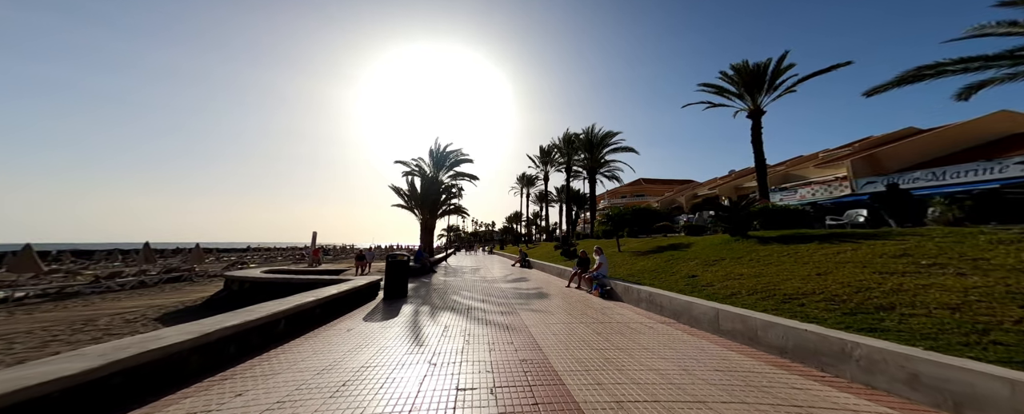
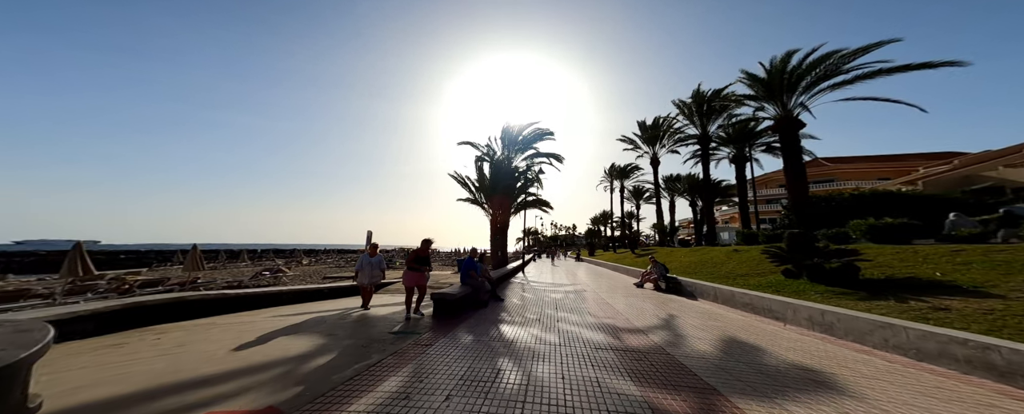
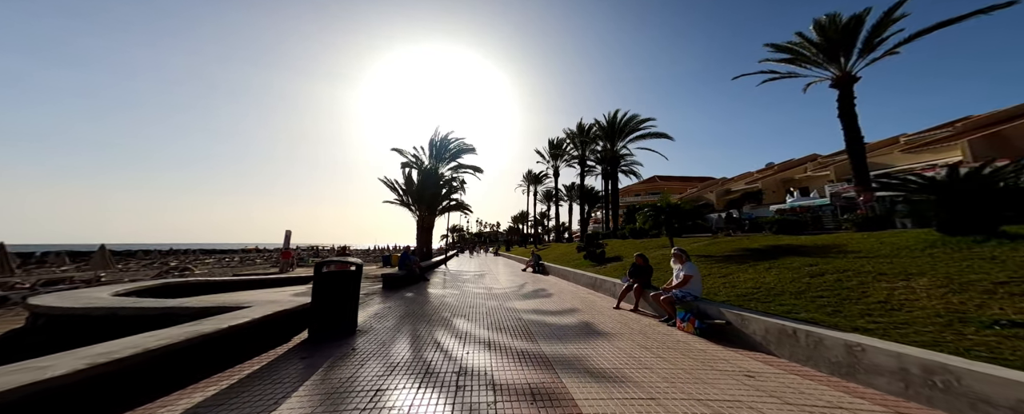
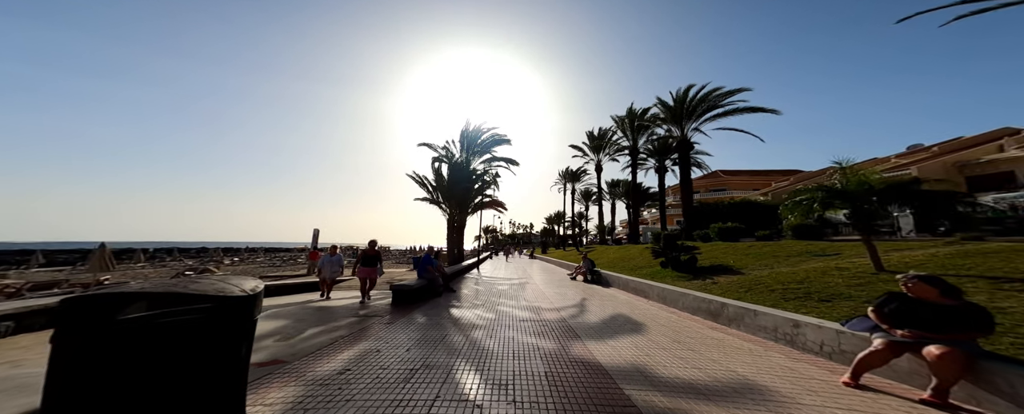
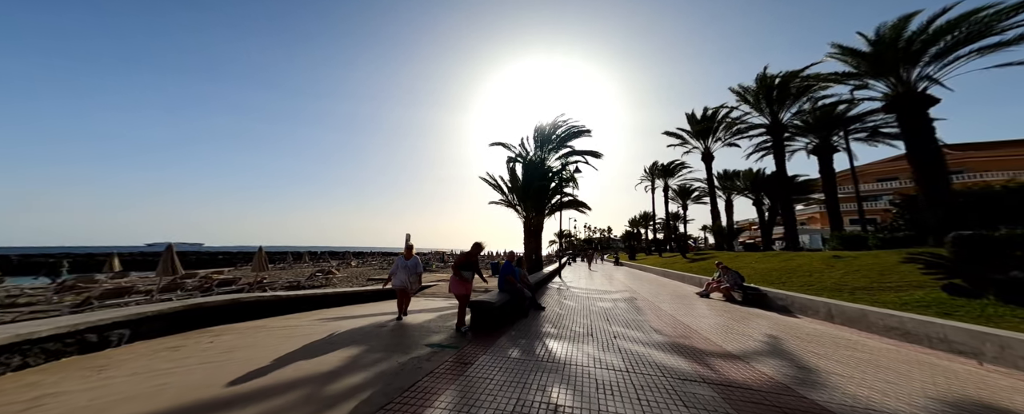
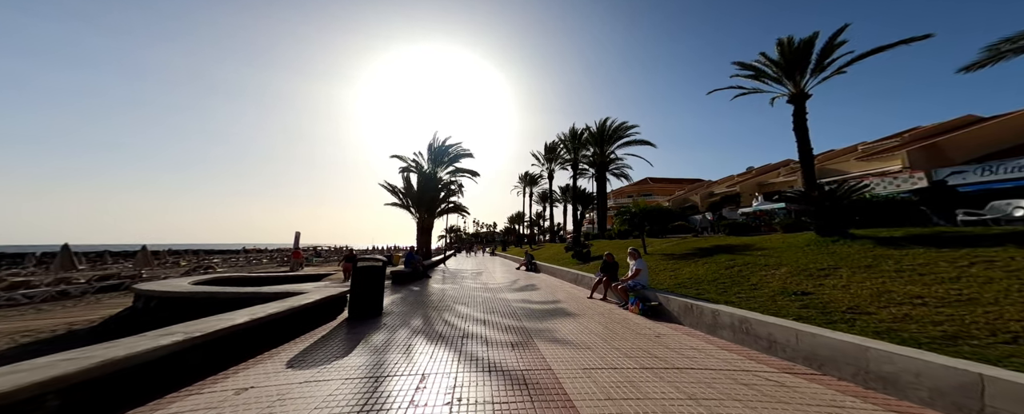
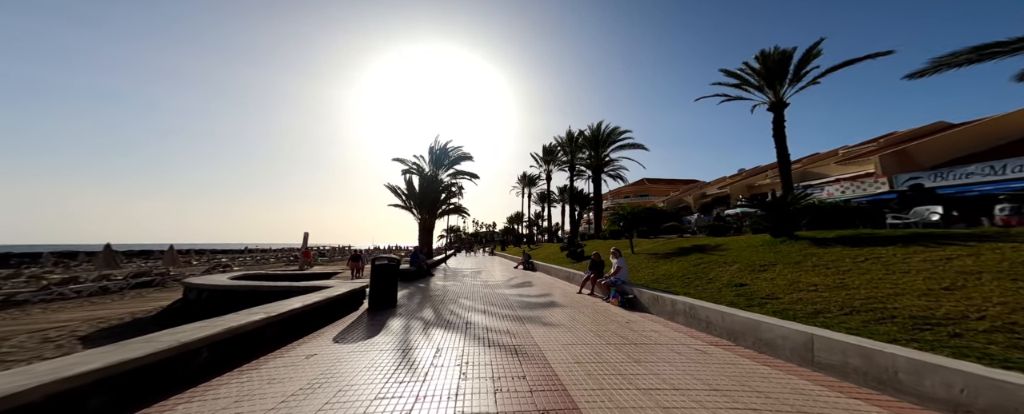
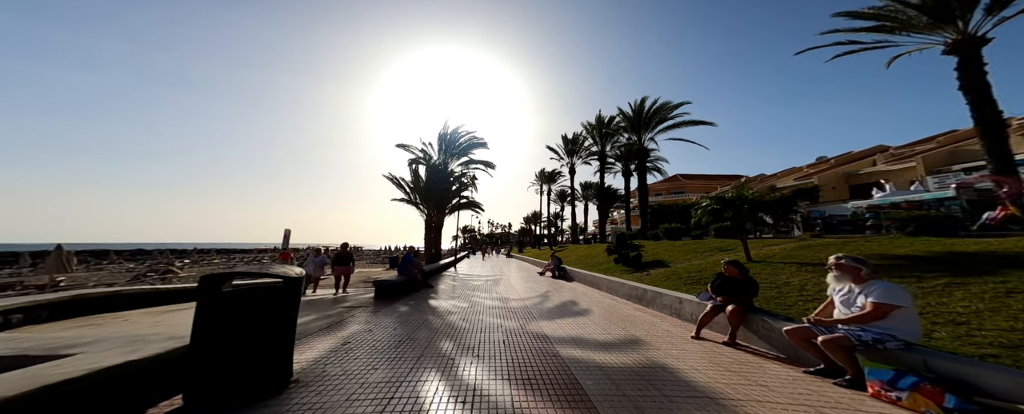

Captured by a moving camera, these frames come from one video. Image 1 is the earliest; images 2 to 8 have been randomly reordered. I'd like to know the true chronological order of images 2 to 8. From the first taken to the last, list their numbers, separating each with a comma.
7, 6, 3, 8, 4, 2, 5
